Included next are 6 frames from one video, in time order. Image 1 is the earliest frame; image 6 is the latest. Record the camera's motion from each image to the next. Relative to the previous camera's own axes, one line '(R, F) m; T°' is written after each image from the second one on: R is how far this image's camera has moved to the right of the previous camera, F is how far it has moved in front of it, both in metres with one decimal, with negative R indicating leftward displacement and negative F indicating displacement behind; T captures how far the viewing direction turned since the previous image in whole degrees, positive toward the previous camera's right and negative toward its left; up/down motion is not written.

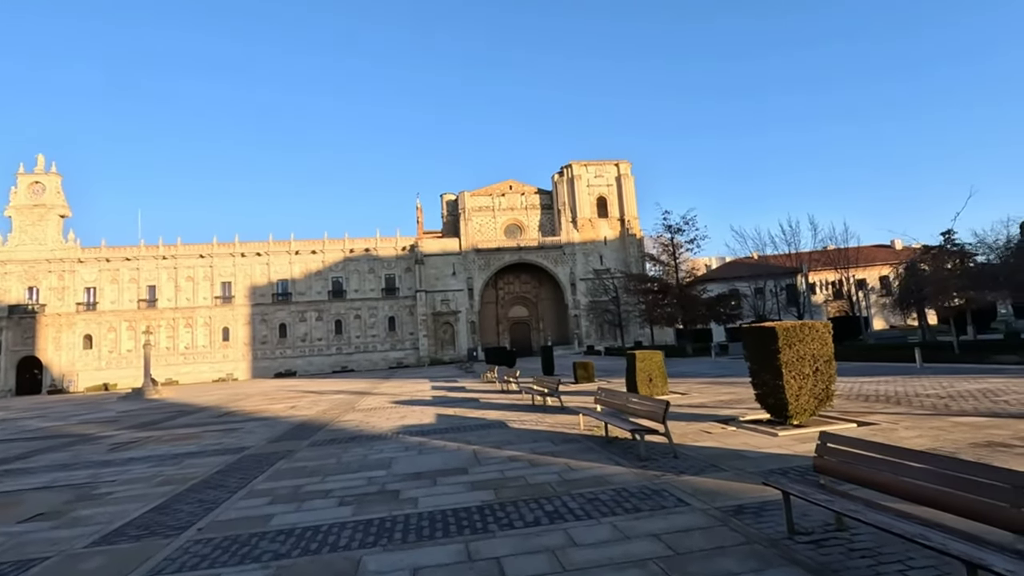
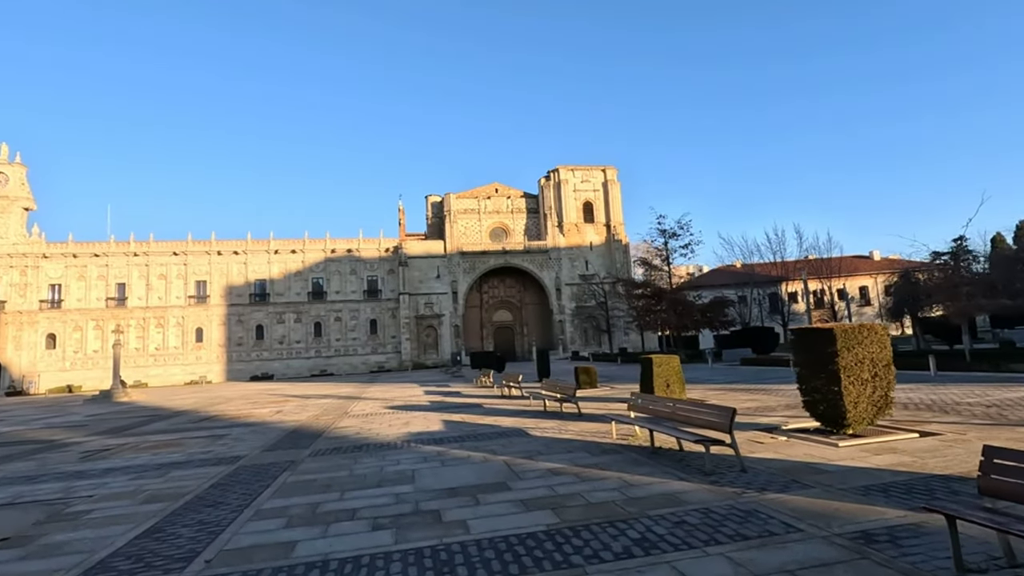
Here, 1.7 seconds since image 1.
(-0.9, +0.9) m; +2°
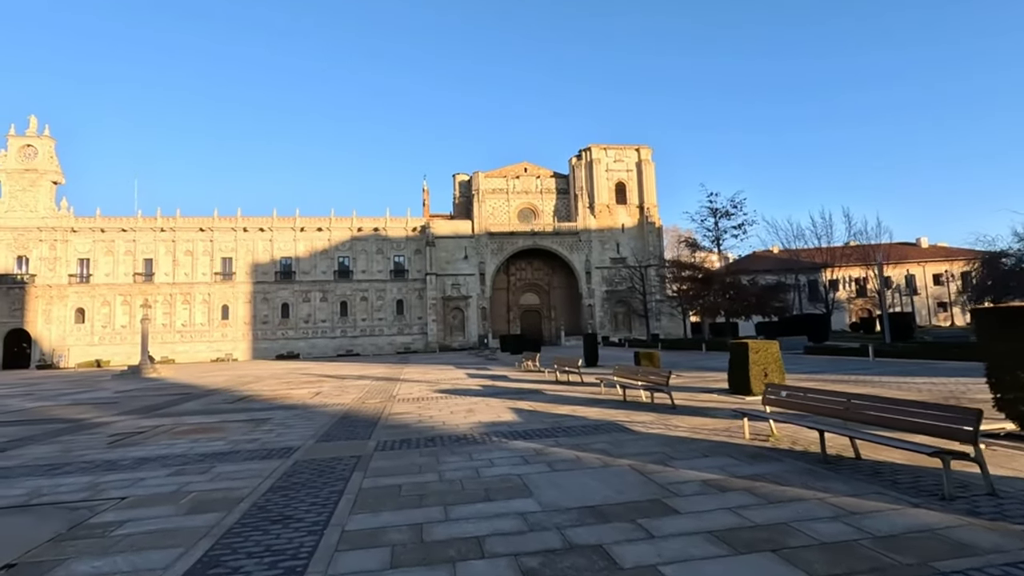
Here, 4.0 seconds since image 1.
(-1.4, +1.7) m; -2°
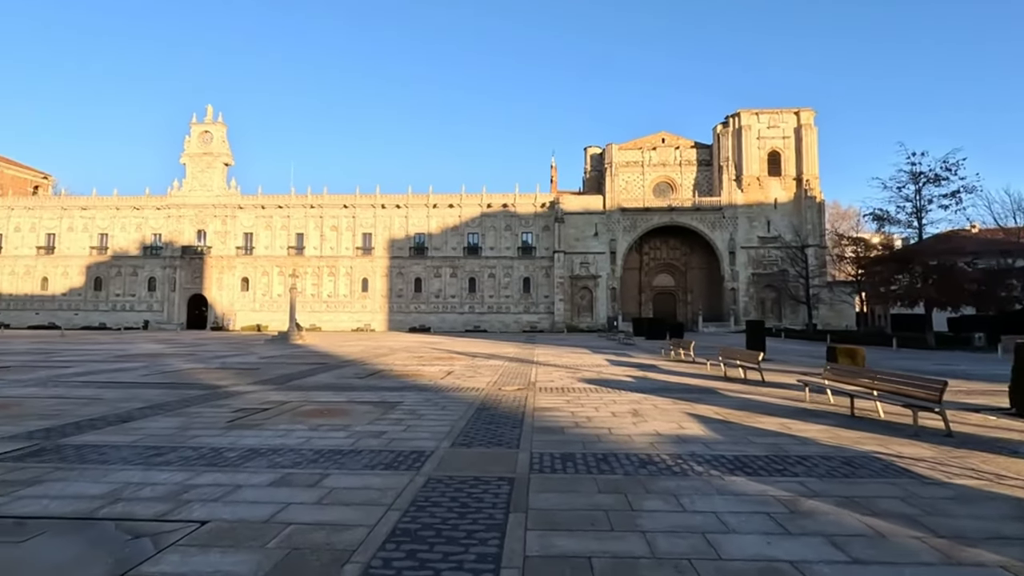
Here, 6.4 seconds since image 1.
(-1.0, +2.4) m; -13°
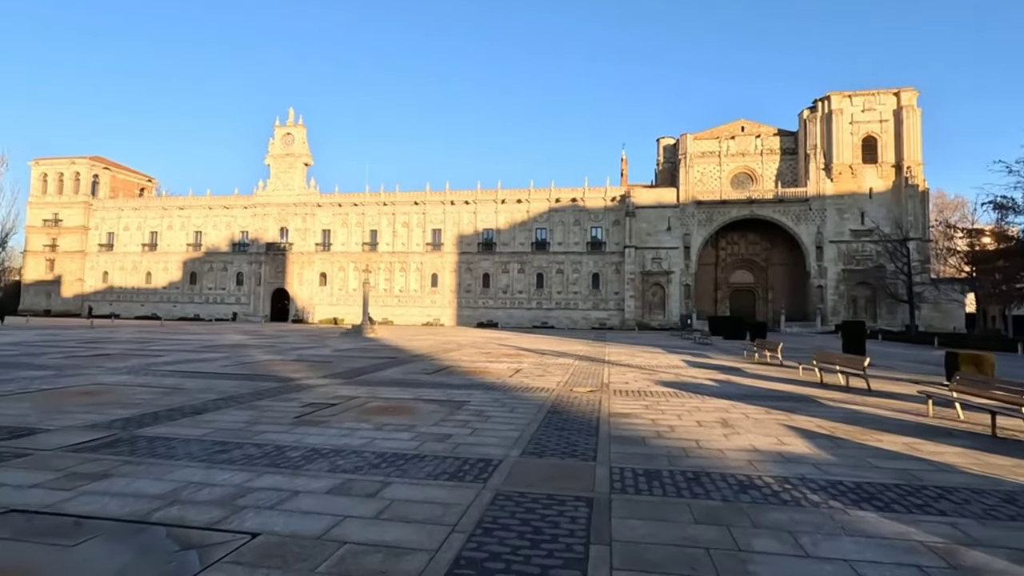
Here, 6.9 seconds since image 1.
(-0.1, +0.6) m; -7°
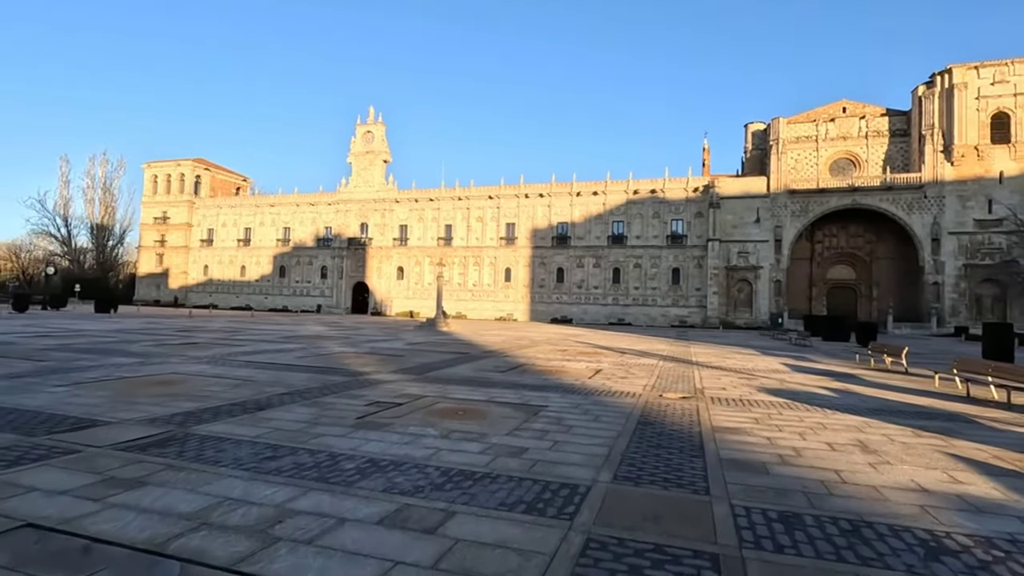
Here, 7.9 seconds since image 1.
(-0.2, +1.1) m; -8°
